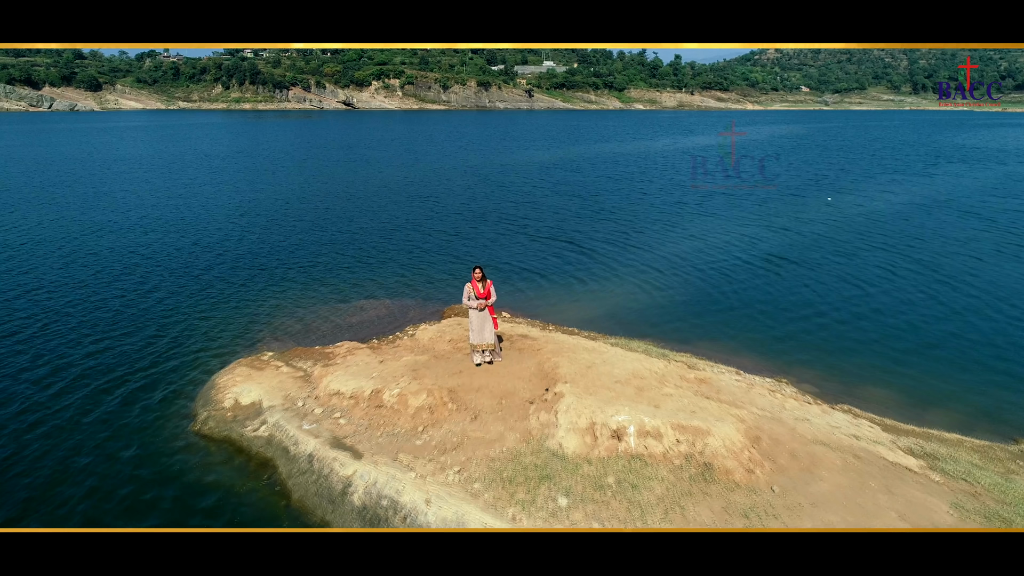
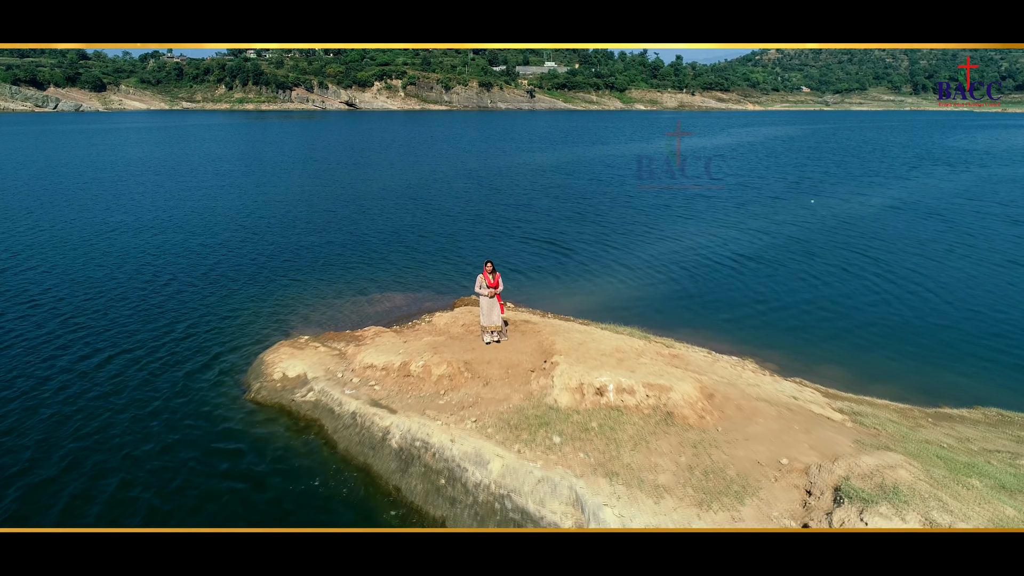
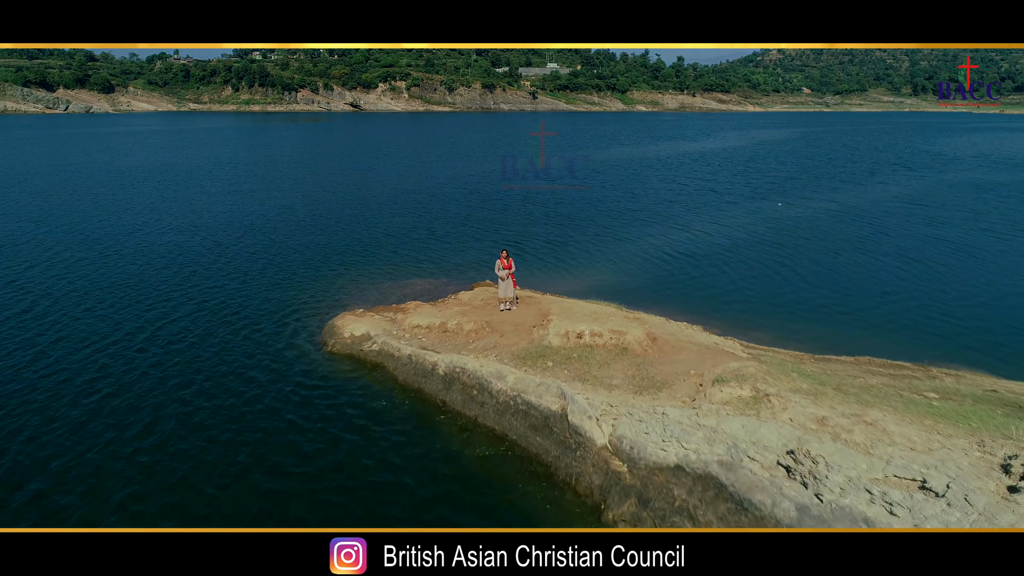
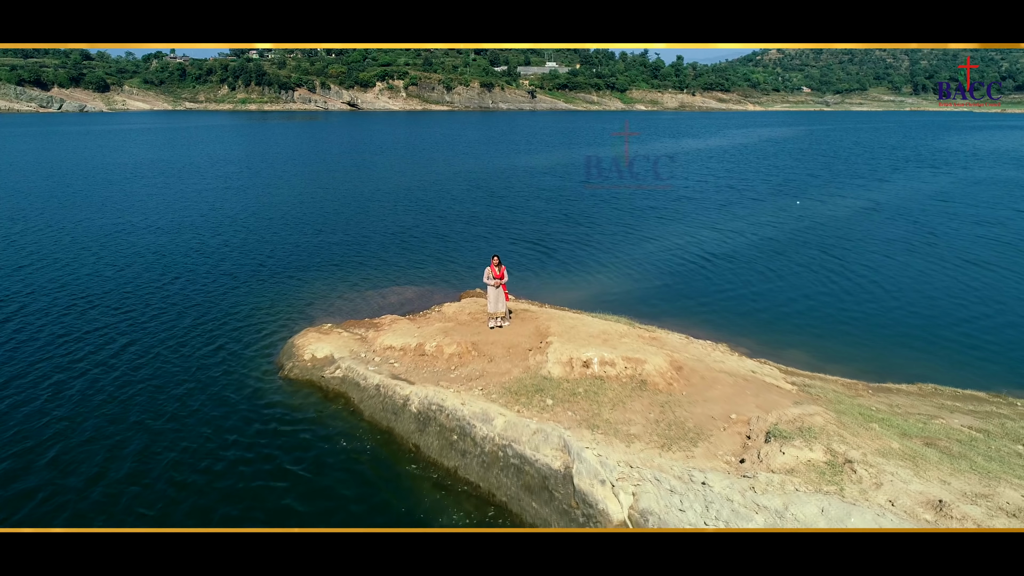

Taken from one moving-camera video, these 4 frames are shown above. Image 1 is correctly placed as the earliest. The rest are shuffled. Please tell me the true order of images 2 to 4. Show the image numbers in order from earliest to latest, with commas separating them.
2, 4, 3
